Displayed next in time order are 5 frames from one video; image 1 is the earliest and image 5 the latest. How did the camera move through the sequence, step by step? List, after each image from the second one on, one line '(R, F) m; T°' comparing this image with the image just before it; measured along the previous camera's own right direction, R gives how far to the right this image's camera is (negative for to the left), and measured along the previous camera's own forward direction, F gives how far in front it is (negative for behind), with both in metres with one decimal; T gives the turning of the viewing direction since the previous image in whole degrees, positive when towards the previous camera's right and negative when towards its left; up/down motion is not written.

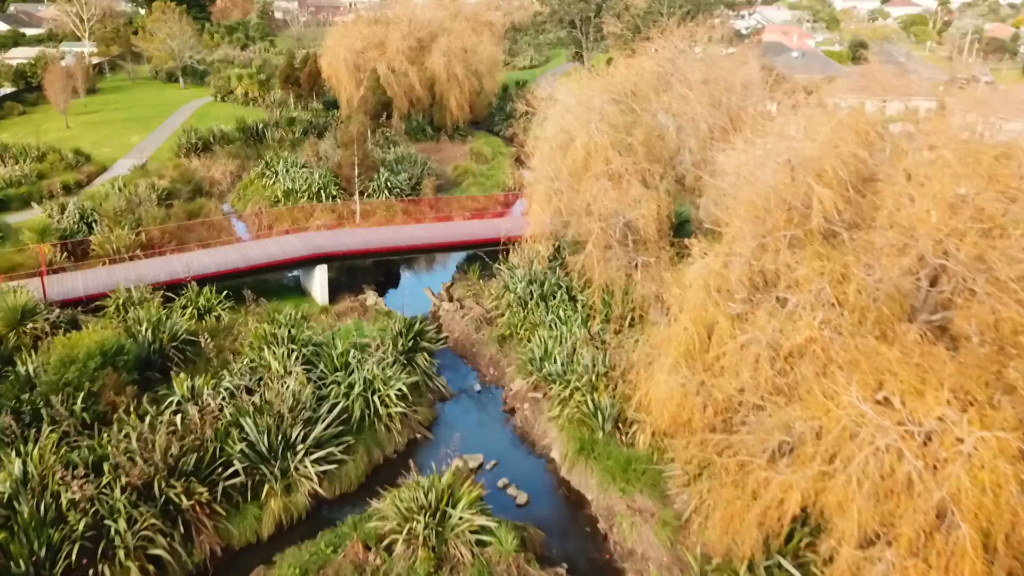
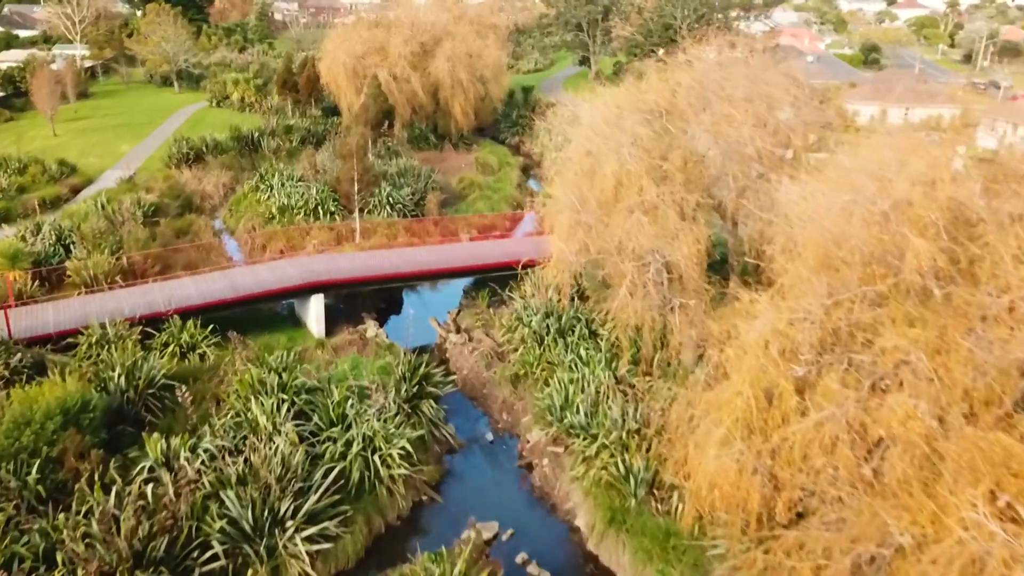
(-0.2, +1.3) m; 0°
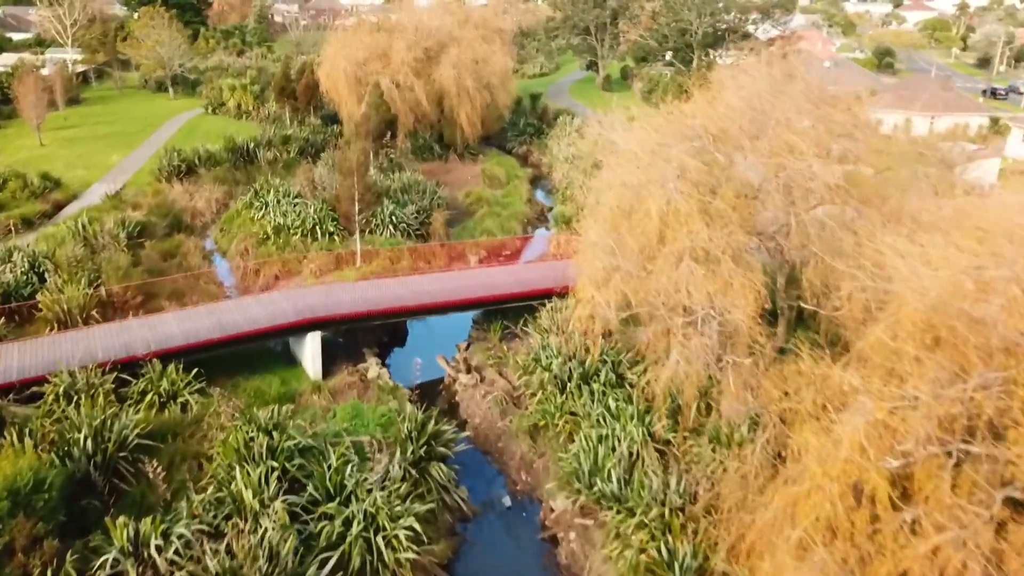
(-0.2, +1.4) m; 0°
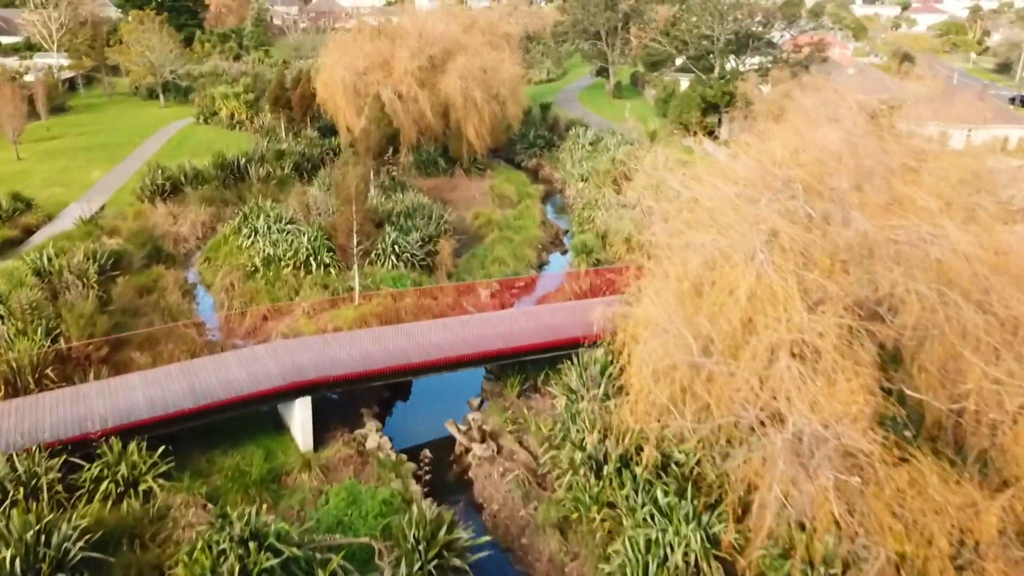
(-0.3, +1.9) m; 0°
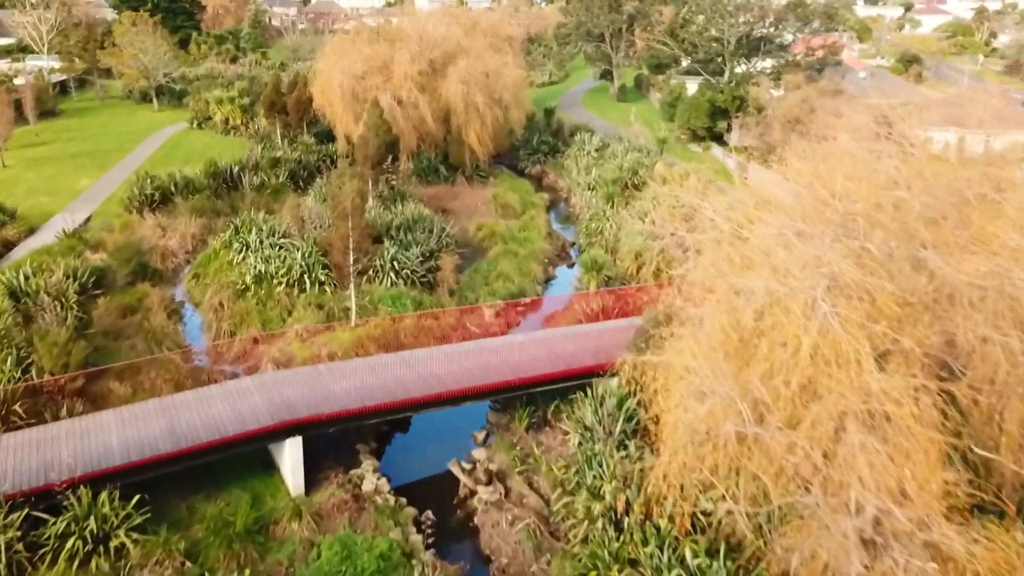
(-0.1, +0.9) m; 0°
